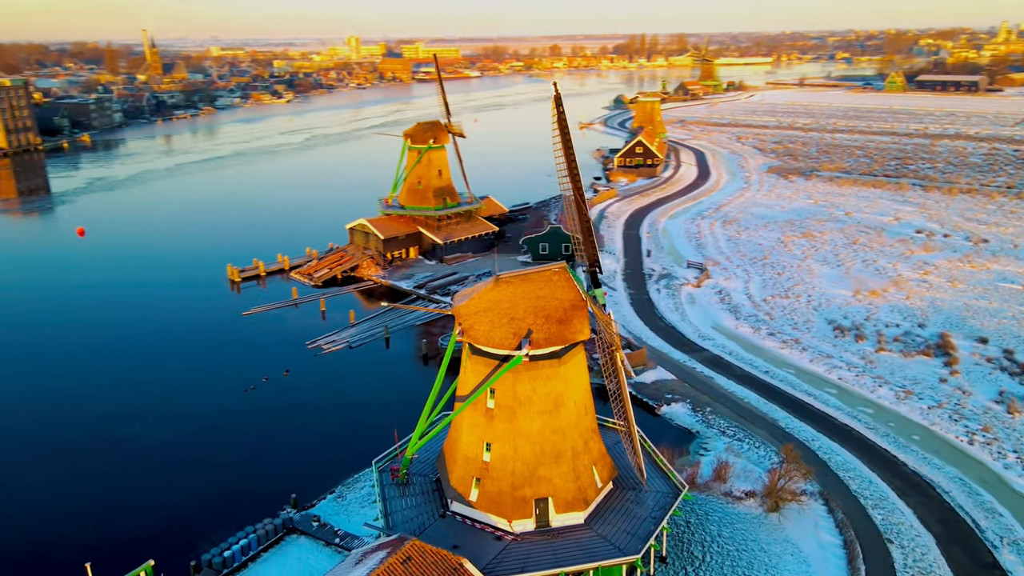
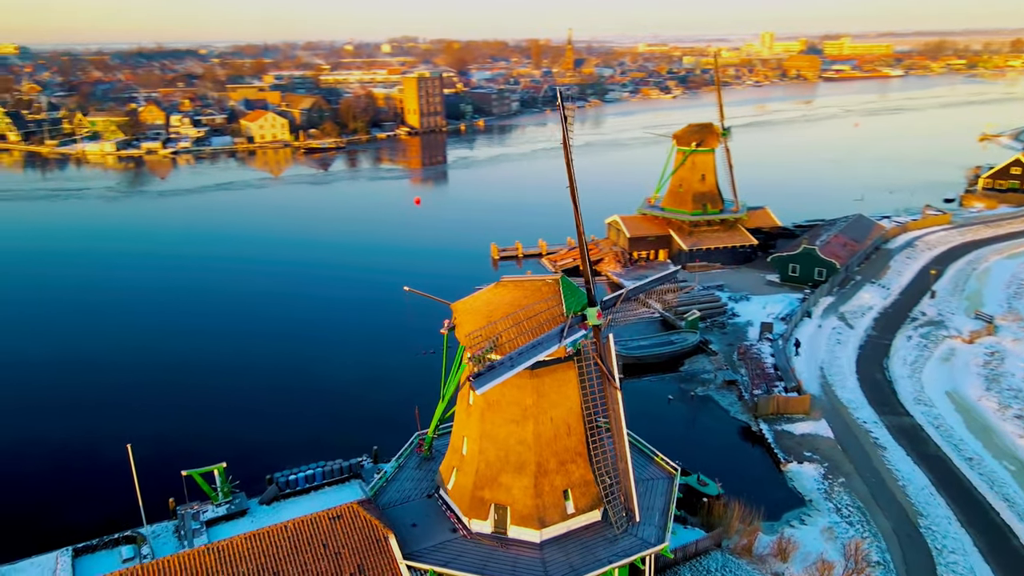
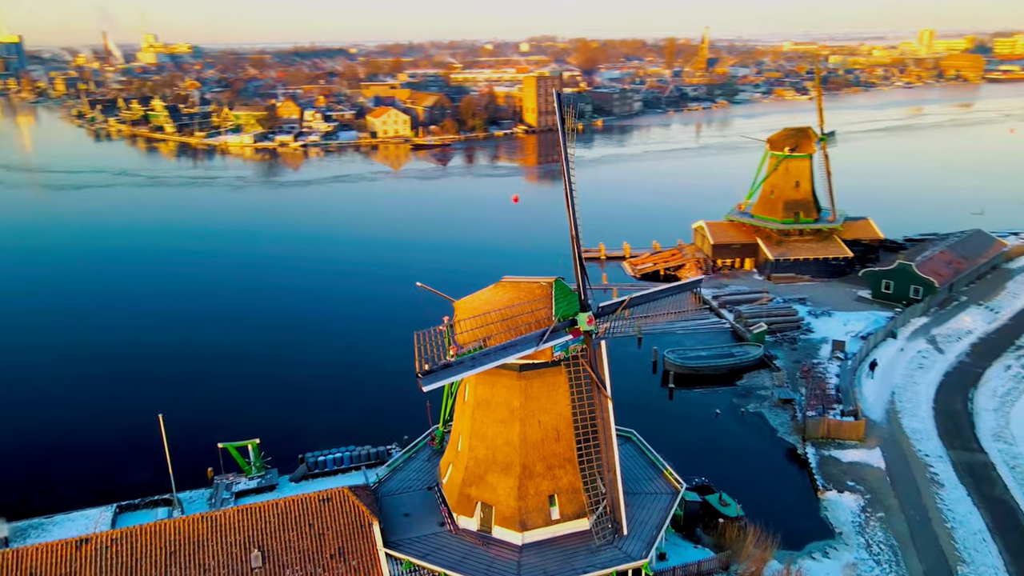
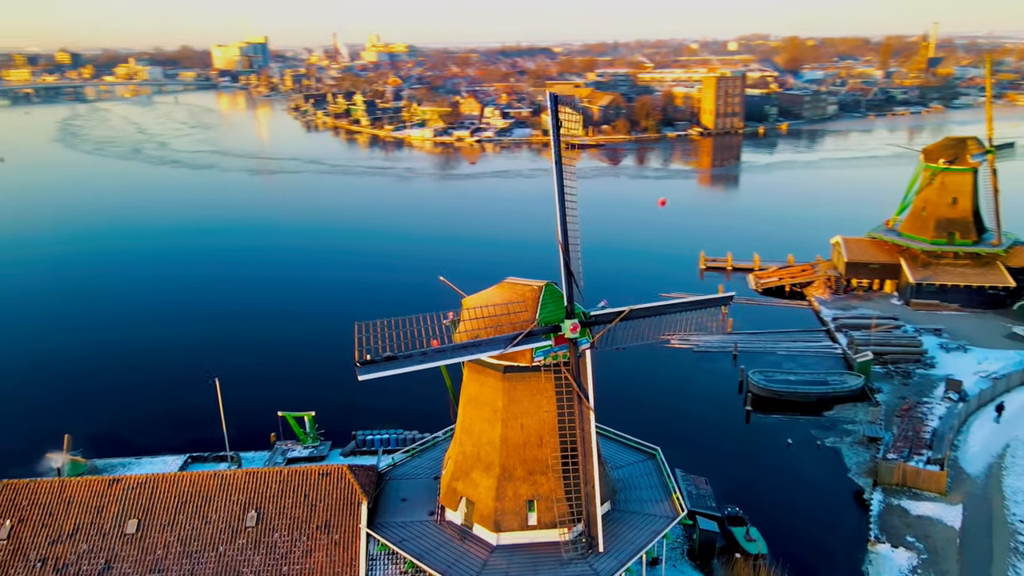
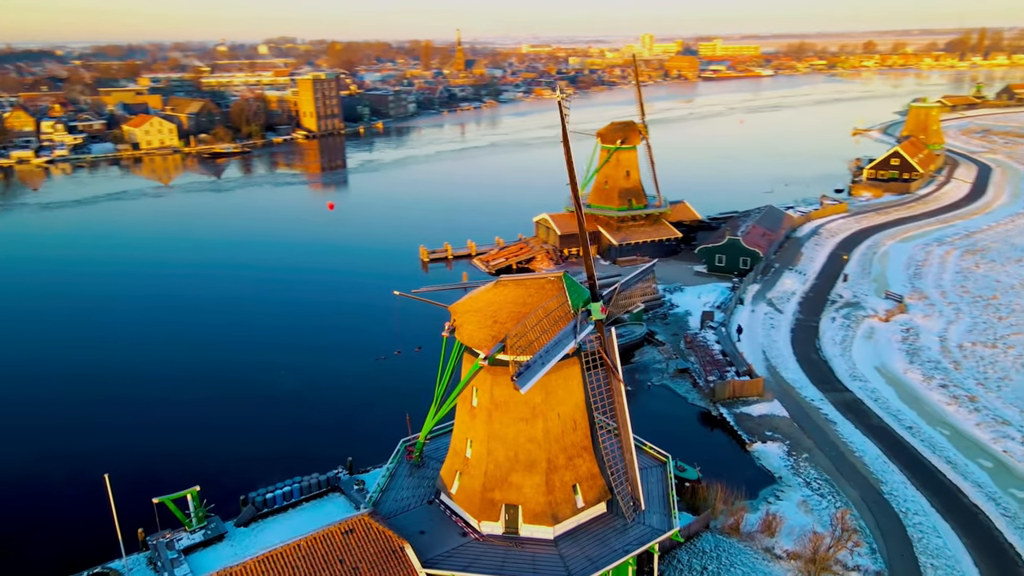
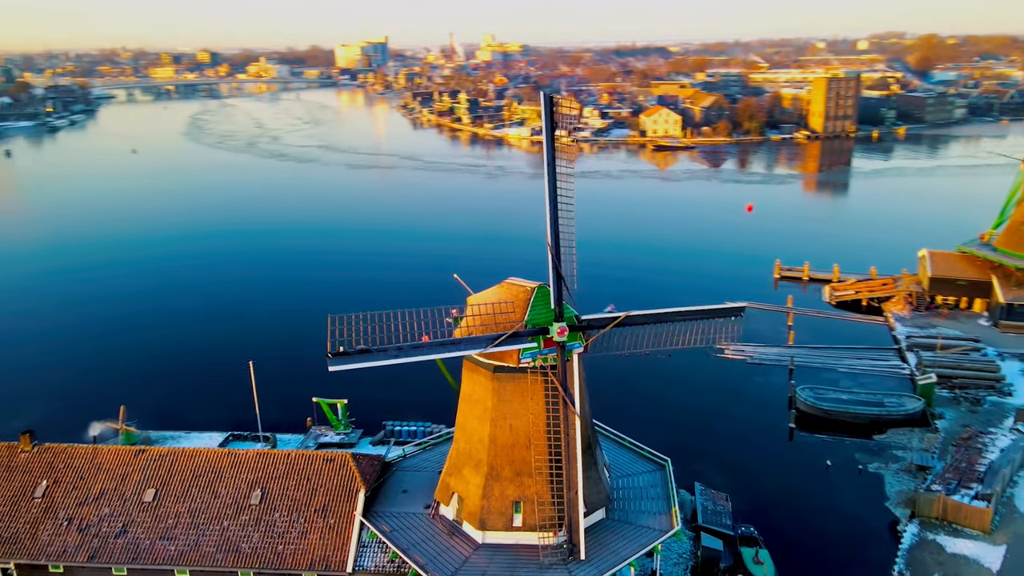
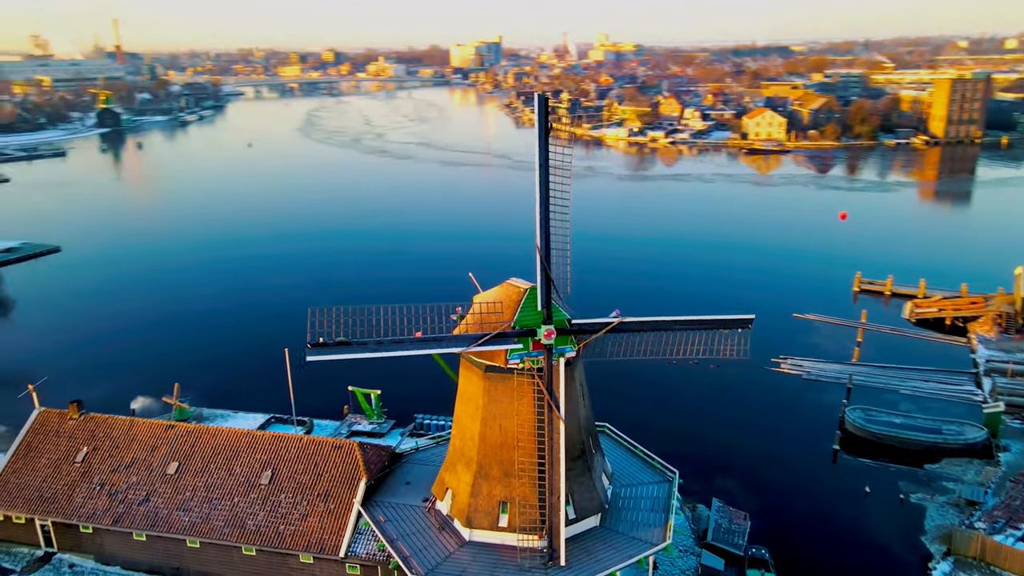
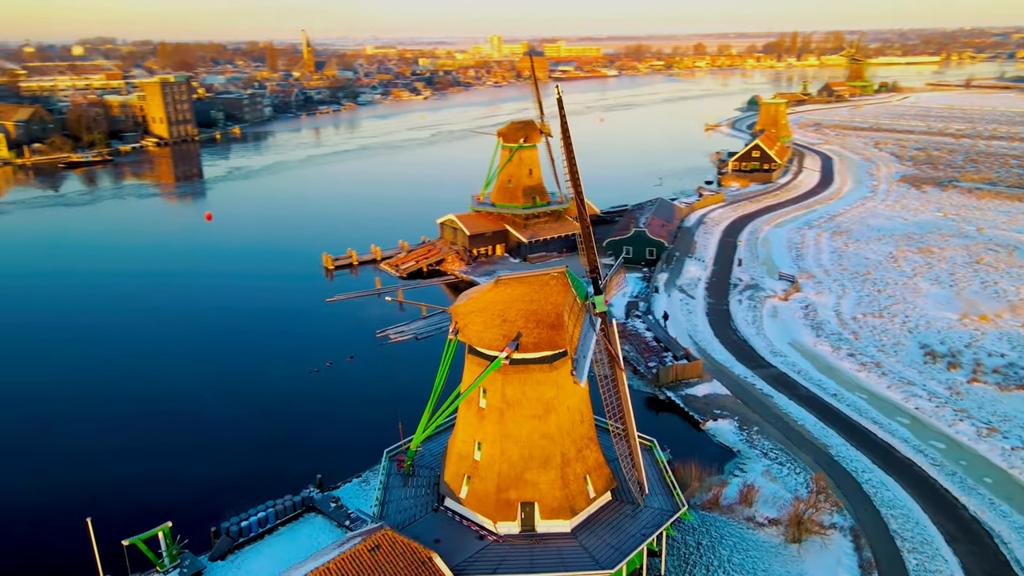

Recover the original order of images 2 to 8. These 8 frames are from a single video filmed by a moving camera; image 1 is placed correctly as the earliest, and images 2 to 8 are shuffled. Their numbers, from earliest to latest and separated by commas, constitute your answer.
8, 5, 2, 3, 4, 6, 7
